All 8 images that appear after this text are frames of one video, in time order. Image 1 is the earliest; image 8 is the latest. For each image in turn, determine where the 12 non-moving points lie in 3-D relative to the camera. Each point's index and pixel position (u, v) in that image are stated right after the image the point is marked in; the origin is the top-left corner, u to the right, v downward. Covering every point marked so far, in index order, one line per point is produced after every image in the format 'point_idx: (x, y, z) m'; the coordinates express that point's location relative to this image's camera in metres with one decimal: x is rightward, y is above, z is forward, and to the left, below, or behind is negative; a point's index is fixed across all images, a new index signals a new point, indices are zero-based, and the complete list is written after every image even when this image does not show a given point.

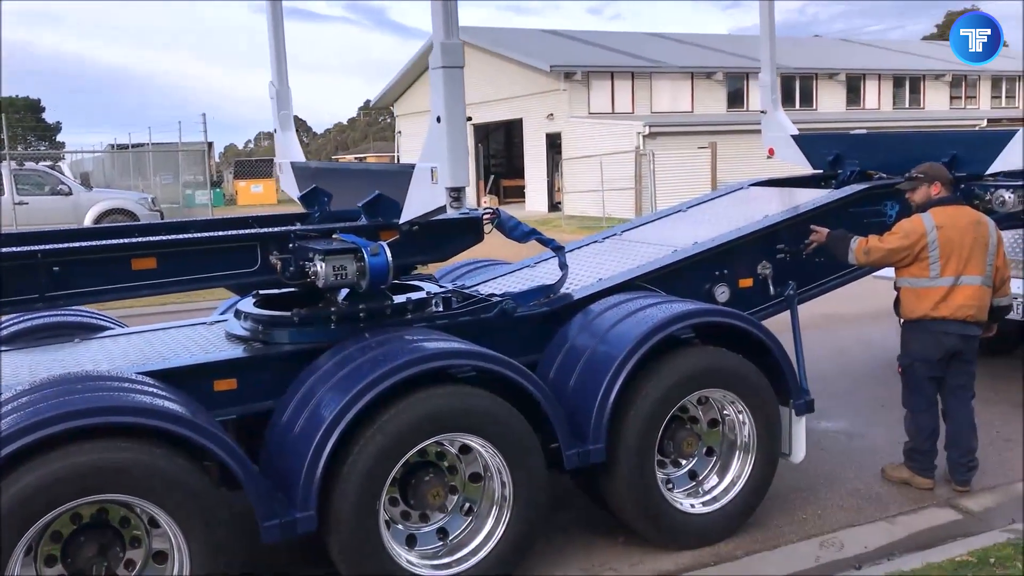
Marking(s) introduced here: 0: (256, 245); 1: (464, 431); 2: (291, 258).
0: (-1.1, +0.2, +4.2) m
1: (-0.2, -0.6, +4.0) m
2: (-1.0, +0.1, +4.3) m
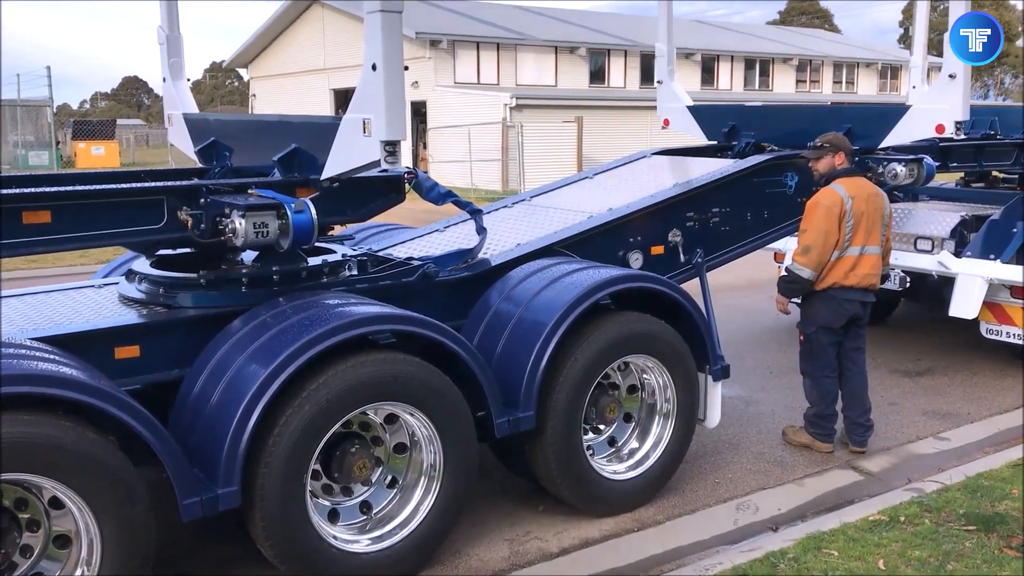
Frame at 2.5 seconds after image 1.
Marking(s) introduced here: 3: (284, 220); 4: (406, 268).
0: (-1.4, +0.4, +3.8) m
1: (-0.5, -0.4, +3.8) m
2: (-1.2, +0.3, +3.9) m
3: (-0.9, +0.3, +3.8) m
4: (-0.5, +0.1, +4.6) m
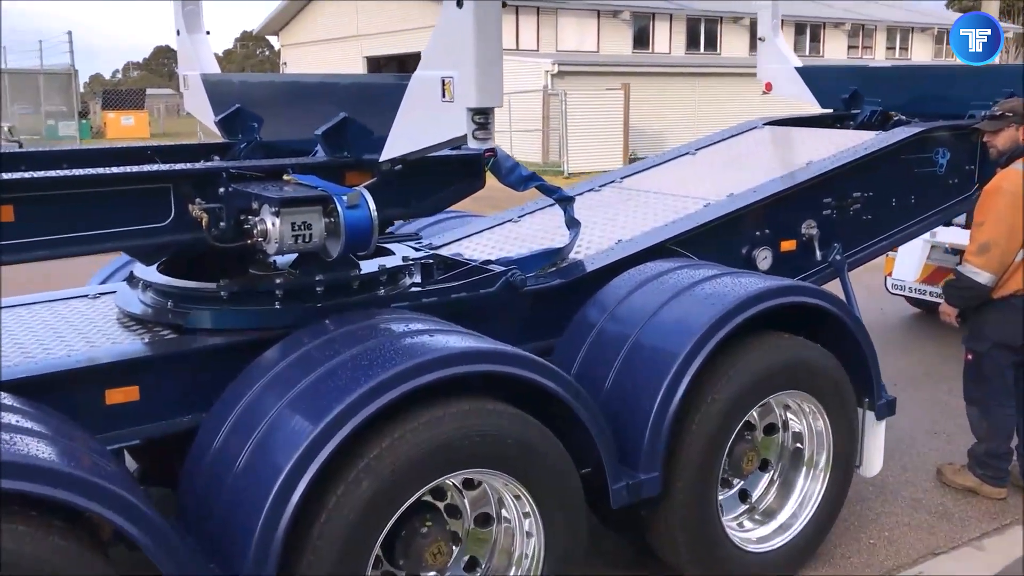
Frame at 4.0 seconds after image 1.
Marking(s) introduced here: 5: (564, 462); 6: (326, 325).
0: (-1.0, +0.3, +2.8) m
1: (-0.1, -0.5, +2.8) m
2: (-0.9, +0.2, +2.9) m
3: (-0.5, +0.2, +2.8) m
4: (-0.1, 0.0, +3.5) m
5: (+0.2, -0.5, +3.0) m
6: (-0.6, -0.1, +3.0) m
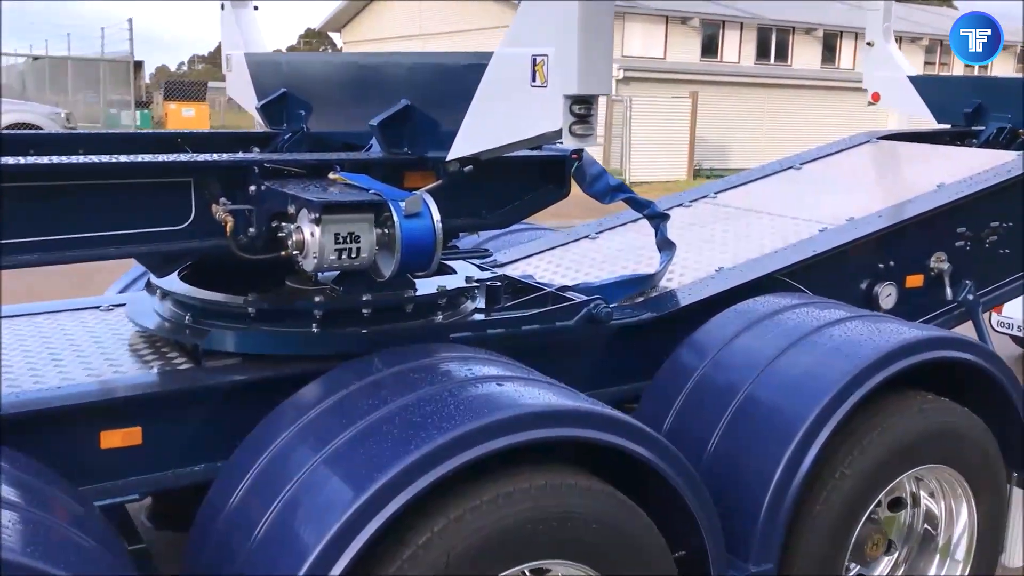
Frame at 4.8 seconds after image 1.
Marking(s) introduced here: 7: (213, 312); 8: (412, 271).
0: (-0.7, +0.2, +2.3) m
1: (+0.1, -0.6, +2.2) m
2: (-0.6, +0.2, +2.3) m
3: (-0.3, +0.1, +2.2) m
4: (+0.2, -0.1, +3.0) m
5: (+0.4, -0.6, +2.4) m
6: (-0.4, -0.2, +2.5) m
7: (-0.8, -0.1, +2.7) m
8: (-0.2, 0.0, +2.3) m
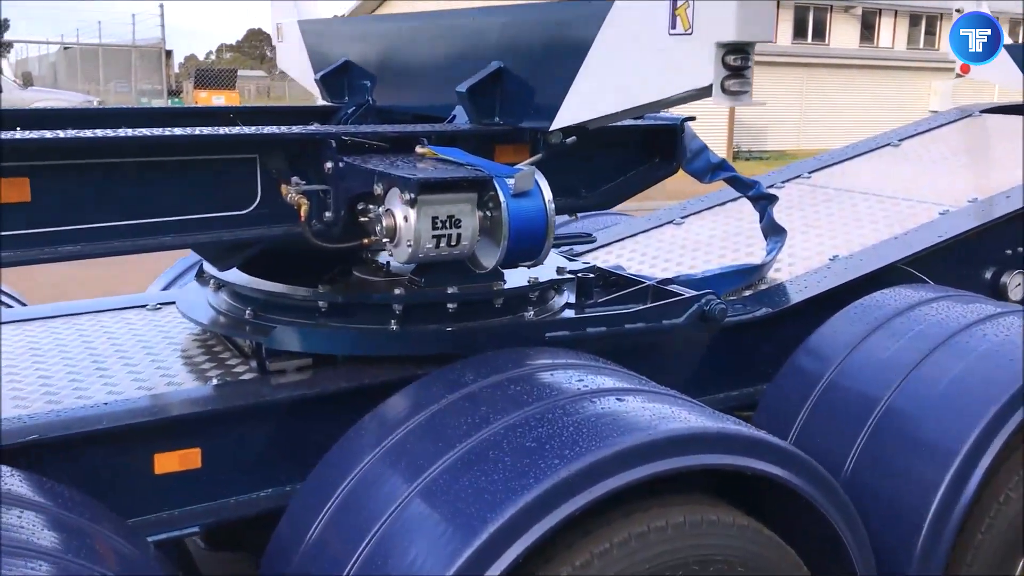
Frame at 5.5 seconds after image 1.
0: (-0.5, +0.3, +1.9) m
1: (+0.4, -0.6, +1.8) m
2: (-0.4, +0.2, +2.0) m
3: (0.0, +0.1, +1.8) m
4: (+0.4, 0.0, +2.6) m
5: (+0.6, -0.6, +2.0) m
6: (-0.1, -0.2, +2.1) m
7: (-0.6, 0.0, +2.3) m
8: (0.0, +0.1, +1.9) m
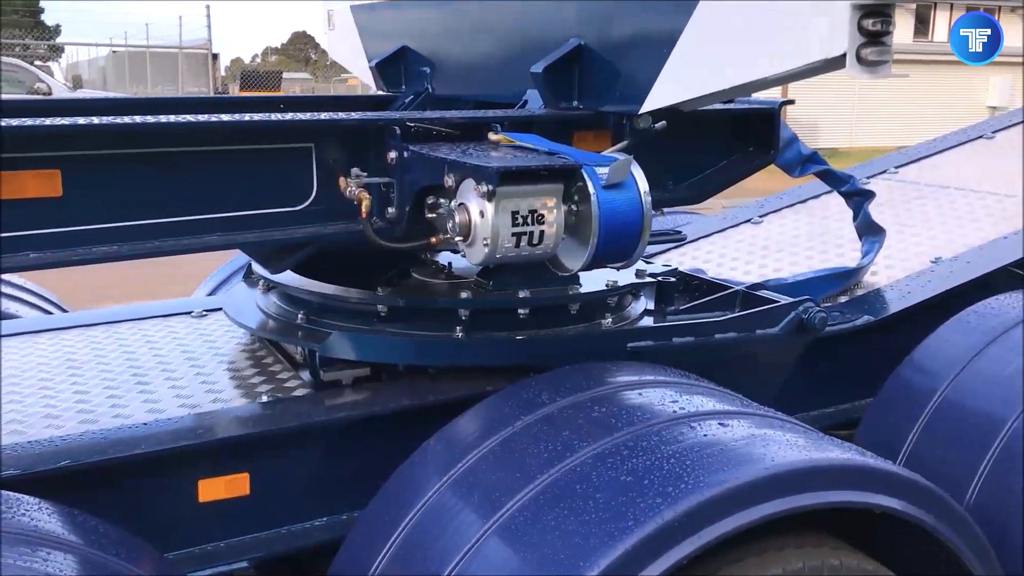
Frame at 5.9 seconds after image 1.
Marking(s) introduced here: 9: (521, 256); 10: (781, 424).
0: (-0.4, +0.2, +1.7) m
1: (+0.5, -0.6, +1.6) m
2: (-0.2, +0.2, +1.8) m
3: (+0.1, +0.1, +1.6) m
4: (+0.6, 0.0, +2.3) m
5: (+0.8, -0.6, +1.7) m
6: (0.0, -0.2, +1.9) m
7: (-0.4, -0.1, +2.1) m
8: (+0.2, 0.0, +1.7) m
9: (0.0, 0.0, +1.6) m
10: (+0.5, -0.2, +1.7) m
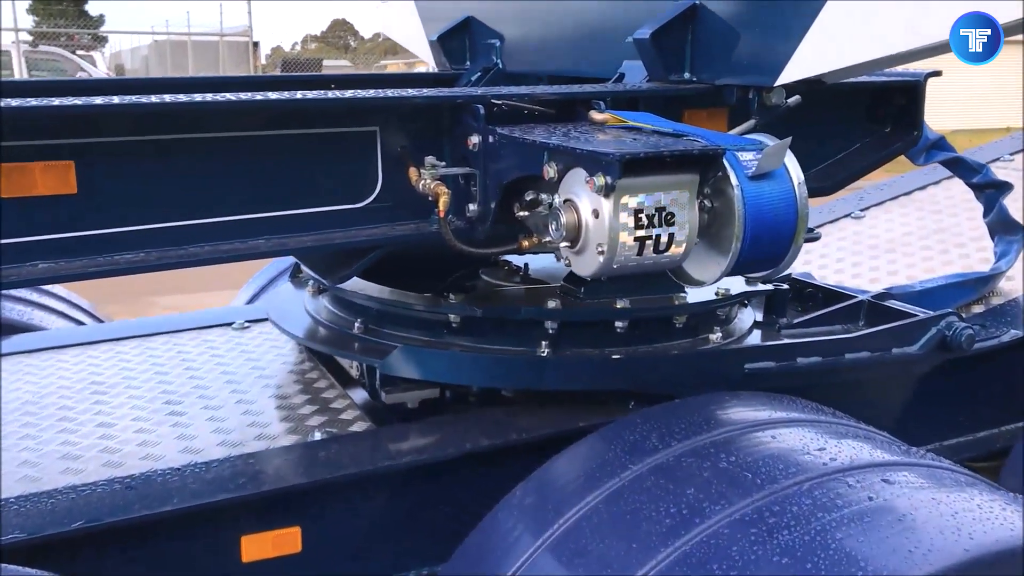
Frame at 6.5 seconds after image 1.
0: (-0.2, +0.2, +1.4) m
1: (+0.7, -0.6, +1.2) m
2: (-0.1, +0.2, +1.4) m
3: (+0.3, +0.1, +1.3) m
4: (+0.8, -0.1, +2.0) m
5: (+0.9, -0.6, +1.4) m
6: (+0.2, -0.2, +1.6) m
7: (-0.2, -0.1, +1.8) m
8: (+0.3, 0.0, +1.3) m
9: (+0.2, 0.0, +1.2) m
10: (+0.6, -0.2, +1.4) m
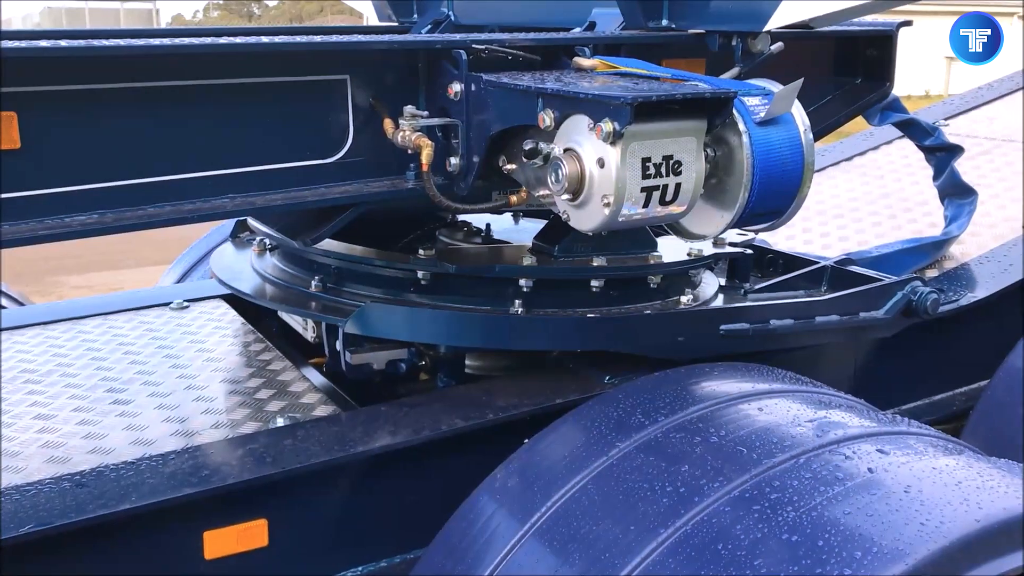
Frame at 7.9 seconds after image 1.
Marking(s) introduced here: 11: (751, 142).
0: (-0.2, +0.3, +1.3) m
1: (+0.7, -0.5, +1.2) m
2: (-0.1, +0.2, +1.3) m
3: (+0.3, +0.2, +1.2) m
4: (+0.7, 0.0, +1.9) m
5: (+0.9, -0.6, +1.4) m
6: (+0.2, -0.1, +1.5) m
7: (-0.3, 0.0, +1.7) m
8: (+0.3, +0.1, +1.2) m
9: (+0.2, +0.1, +1.2) m
10: (+0.6, -0.2, +1.4) m
11: (+0.3, +0.2, +1.2) m
